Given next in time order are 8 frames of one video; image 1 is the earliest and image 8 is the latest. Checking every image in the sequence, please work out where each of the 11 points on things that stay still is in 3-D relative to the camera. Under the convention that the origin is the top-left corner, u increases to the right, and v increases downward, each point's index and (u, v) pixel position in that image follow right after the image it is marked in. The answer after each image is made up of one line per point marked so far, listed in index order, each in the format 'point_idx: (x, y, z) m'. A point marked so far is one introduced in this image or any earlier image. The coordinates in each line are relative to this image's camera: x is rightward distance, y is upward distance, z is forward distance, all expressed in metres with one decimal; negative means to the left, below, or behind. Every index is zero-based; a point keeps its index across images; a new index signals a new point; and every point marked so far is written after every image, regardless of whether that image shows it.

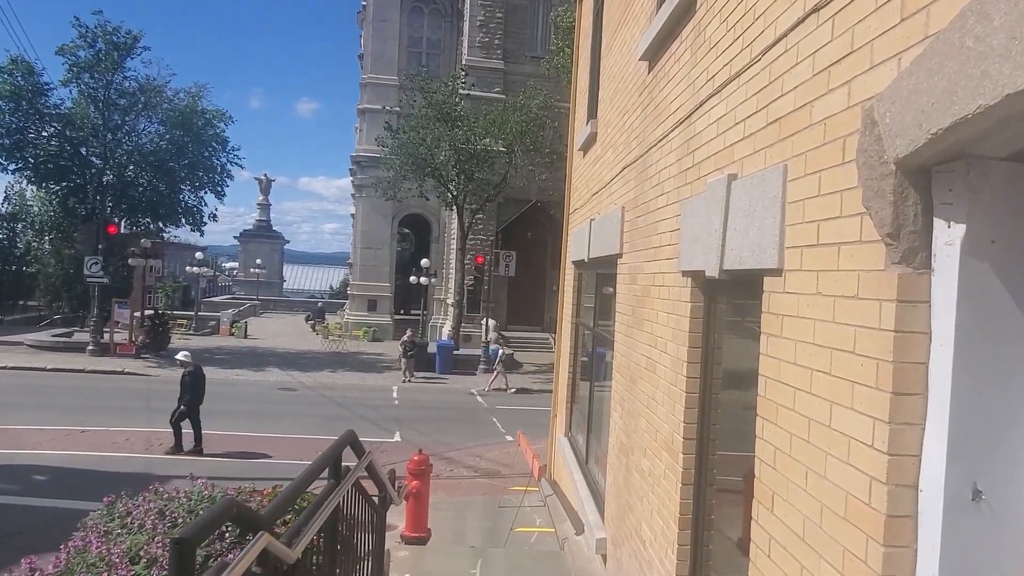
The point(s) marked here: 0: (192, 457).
0: (-5.2, -2.8, +11.9) m
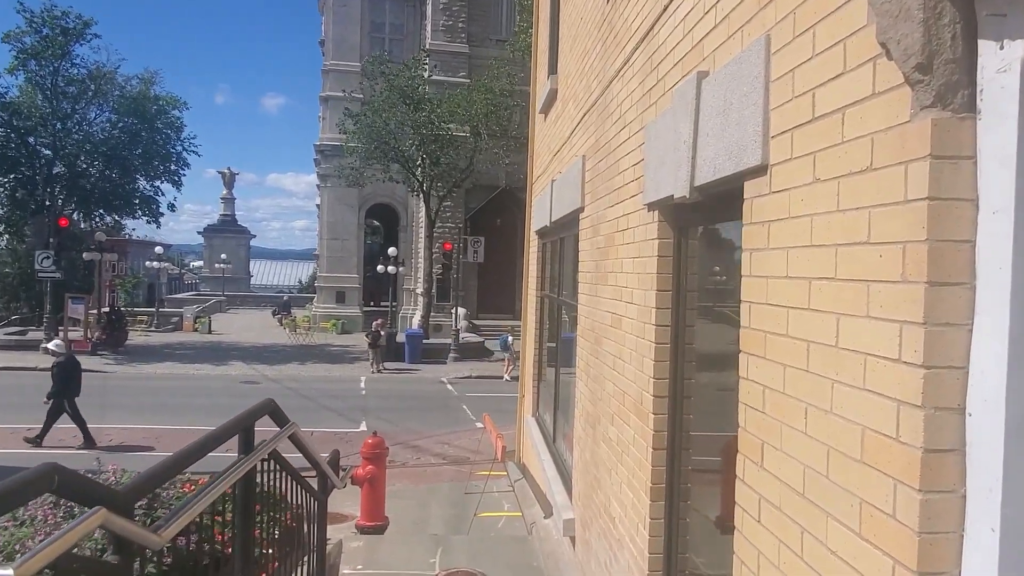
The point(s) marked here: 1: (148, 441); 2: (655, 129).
0: (-5.7, -2.6, +11.2) m
1: (-6.1, -2.6, +12.2) m
2: (+0.6, +0.6, +2.9) m
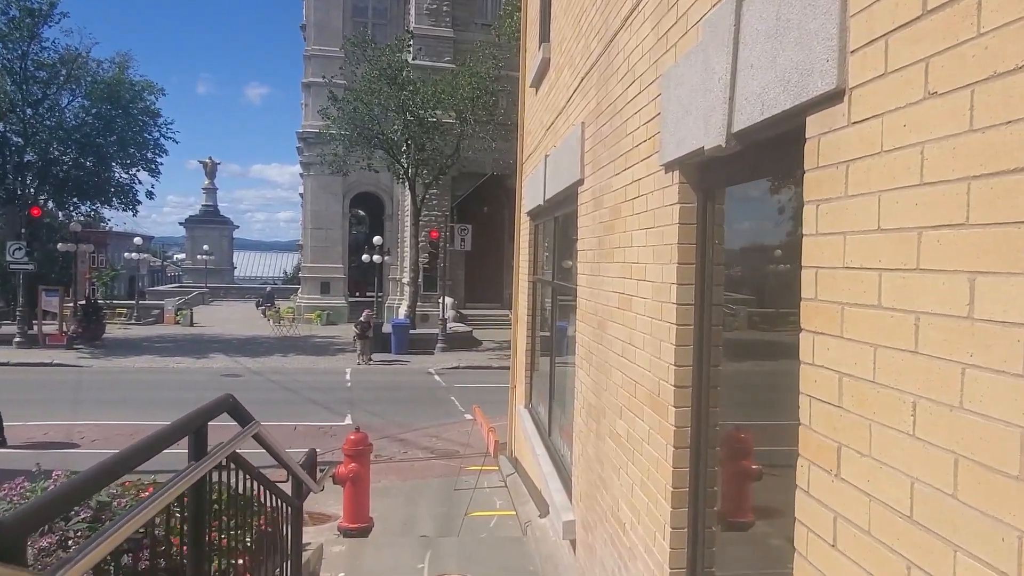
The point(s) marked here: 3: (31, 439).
0: (-5.8, -2.4, +10.7) m
1: (-6.2, -2.4, +11.7) m
2: (+0.5, +0.7, +2.5) m
3: (-7.5, -2.4, +11.4) m
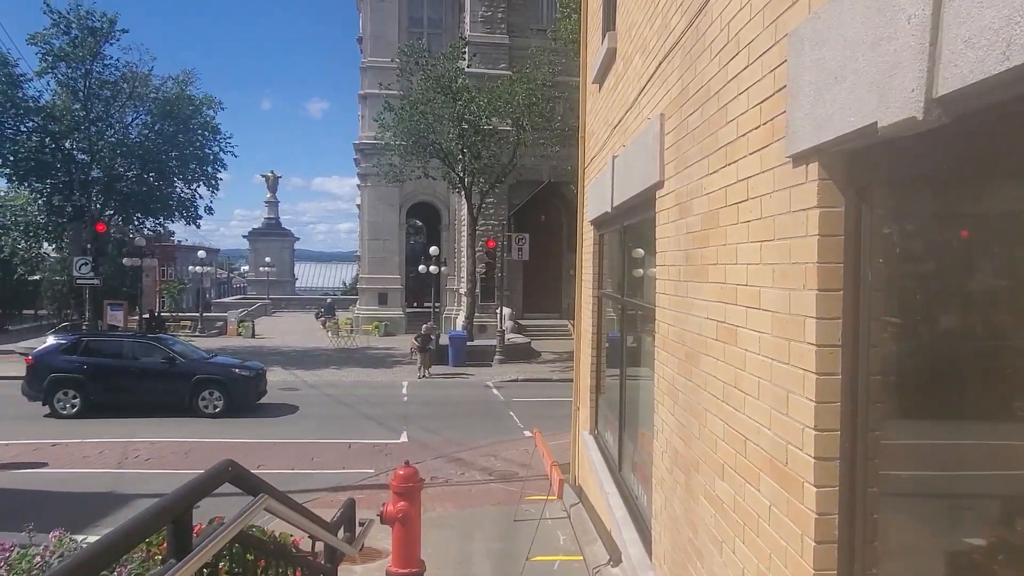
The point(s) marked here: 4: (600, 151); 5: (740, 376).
0: (-5.0, -2.6, +10.5) m
1: (-5.3, -2.6, +11.5) m
2: (+0.7, +0.6, +1.8) m
3: (-6.6, -2.6, +11.3) m
4: (+0.8, +1.2, +6.5) m
5: (+0.8, -0.3, +2.4) m
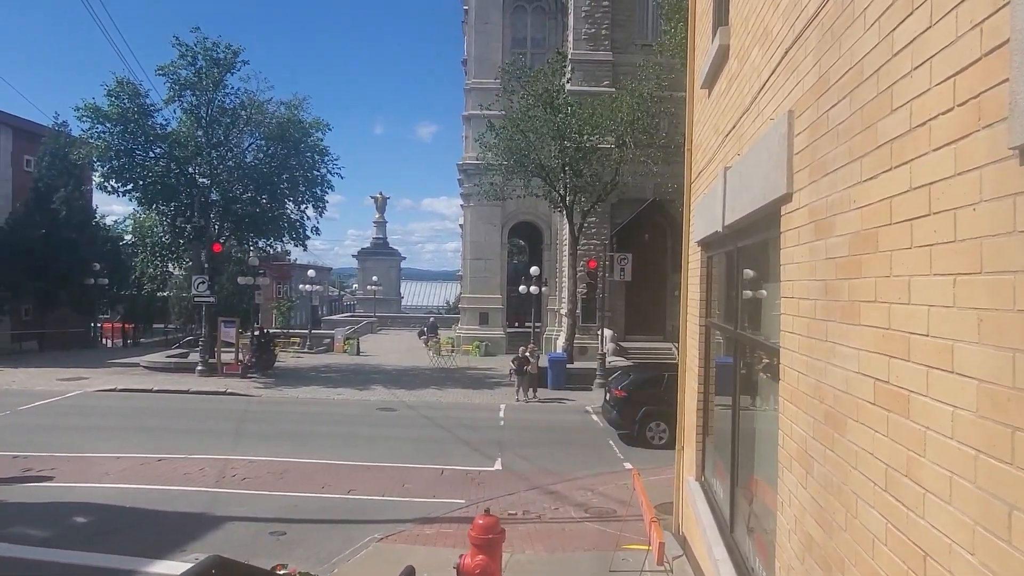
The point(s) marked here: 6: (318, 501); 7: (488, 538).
0: (-3.6, -2.9, +10.4) m
1: (-3.8, -3.0, +11.5) m
2: (+0.8, +0.5, +1.1) m
3: (-5.1, -2.9, +11.5) m
4: (+1.6, +1.0, +5.8) m
5: (+0.9, -0.4, +1.7) m
6: (-2.7, -3.0, +10.2) m
7: (-0.2, -1.6, +4.8) m
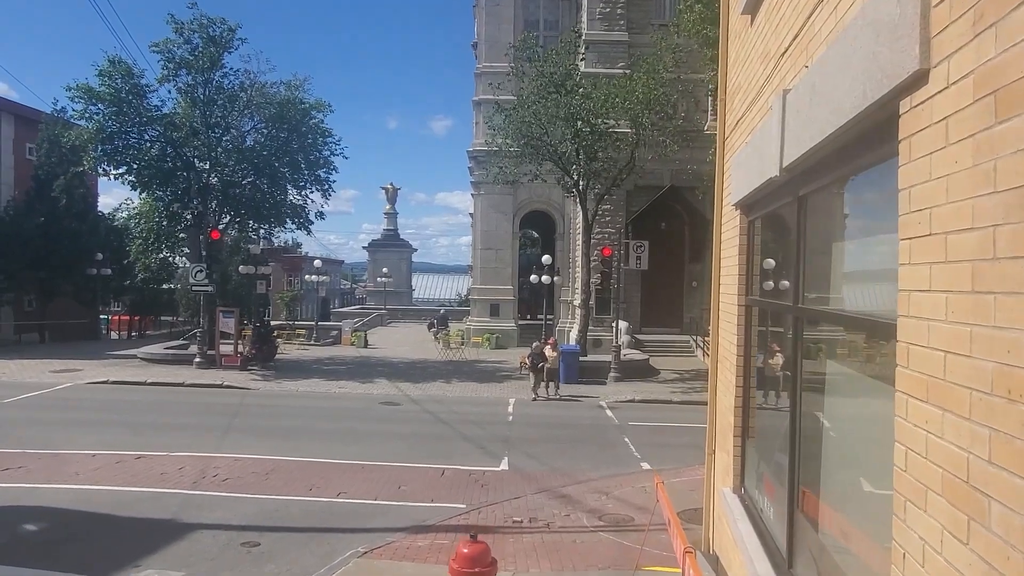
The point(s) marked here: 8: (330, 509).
0: (-3.5, -2.7, +9.5) m
1: (-3.7, -2.7, +10.5) m
2: (+0.7, +0.7, 0.0) m
3: (-5.0, -2.7, +10.5) m
4: (+1.5, +1.2, +4.7) m
5: (+0.9, -0.2, +0.6) m
6: (-2.6, -2.7, +9.2) m
7: (-0.2, -1.4, +3.7) m
8: (-2.3, -2.8, +9.1) m
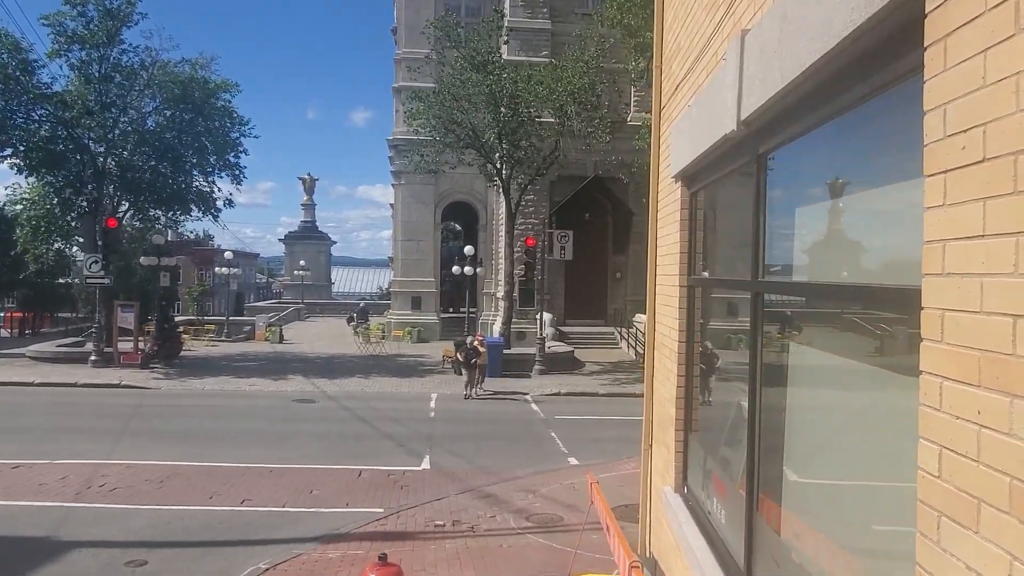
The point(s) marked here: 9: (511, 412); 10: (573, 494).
0: (-4.5, -2.6, +8.5) m
1: (-4.7, -2.6, +9.5) m
2: (+0.8, +0.8, -0.5) m
3: (-6.0, -2.5, +9.4) m
4: (+1.1, +1.3, +4.2) m
5: (+0.8, -0.2, +0.1) m
6: (-3.6, -2.6, +8.3) m
7: (-0.5, -1.3, +3.1) m
8: (-3.2, -2.6, +8.3) m
9: (0.0, -2.7, +16.0) m
10: (+0.8, -2.7, +9.6) m
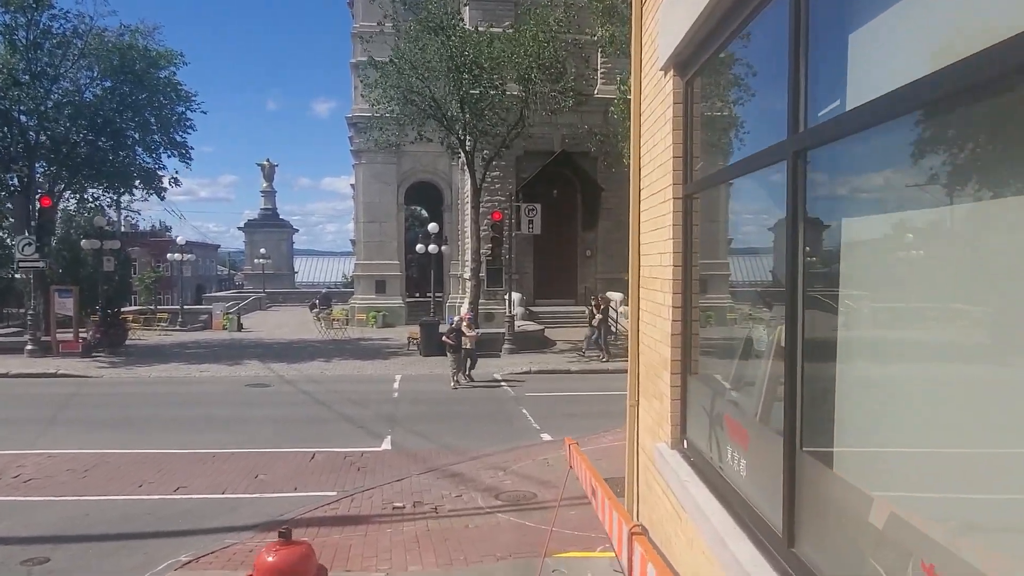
0: (-4.8, -2.2, +7.4) m
1: (-5.1, -2.2, +8.4) m
2: (+0.7, +1.2, -1.4) m
3: (-6.4, -2.1, +8.3) m
4: (+0.8, +1.8, +3.3) m
5: (+0.8, +0.2, -0.7) m
6: (-3.9, -2.2, +7.3) m
7: (-0.7, -0.9, +2.2) m
8: (-3.5, -2.2, +7.3) m
9: (-0.7, -2.1, +15.2) m
10: (+0.4, -2.2, +8.8) m
